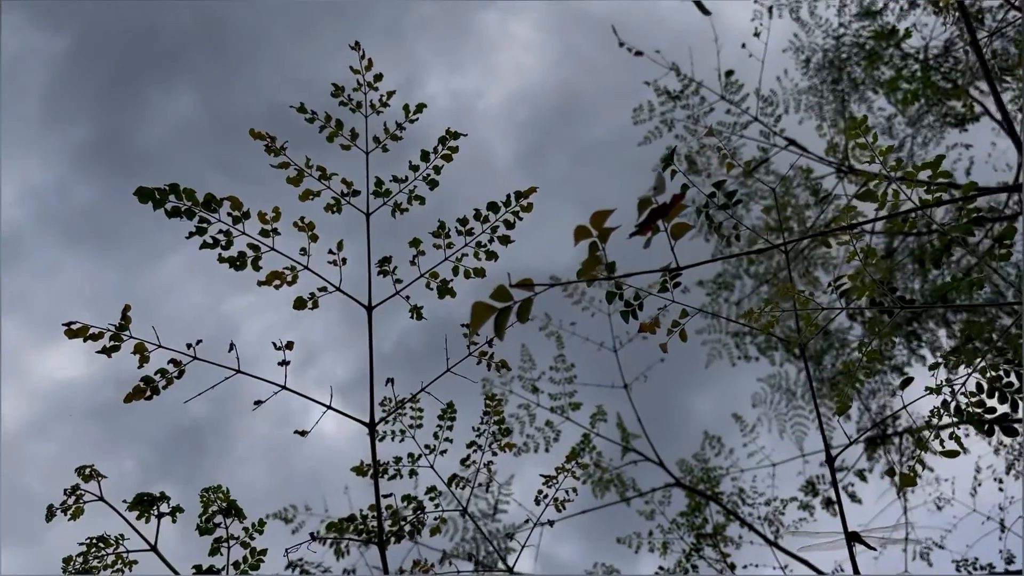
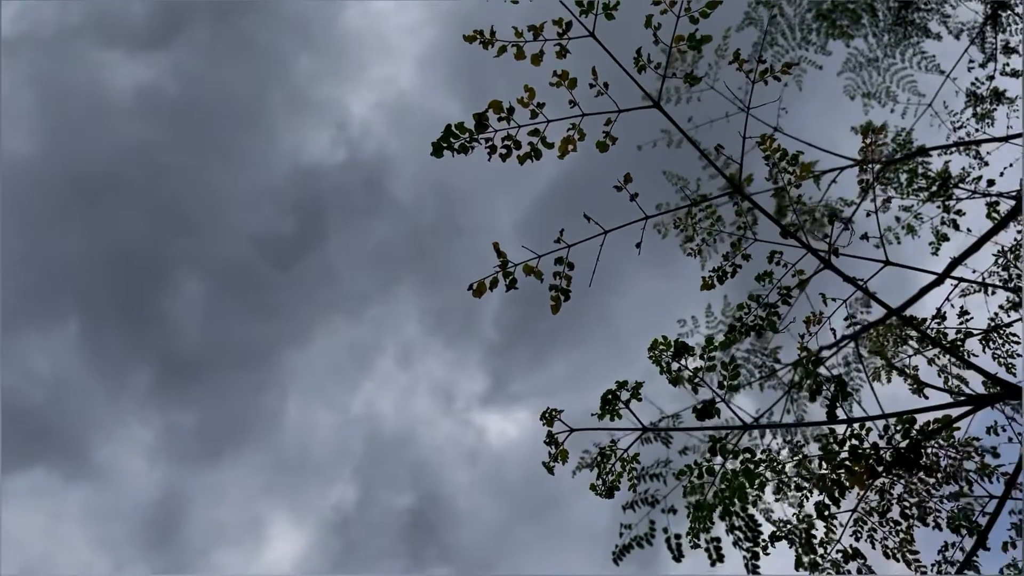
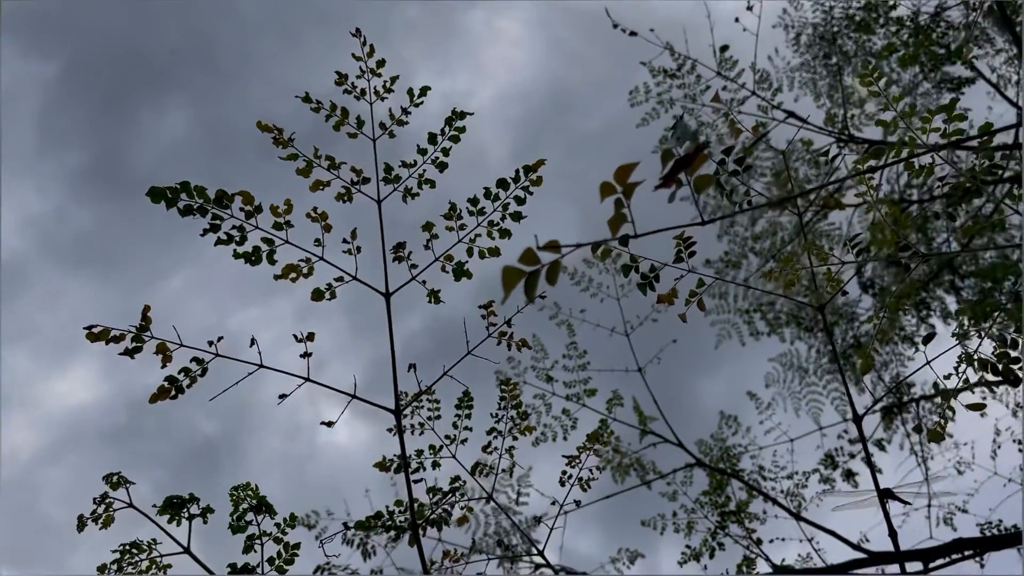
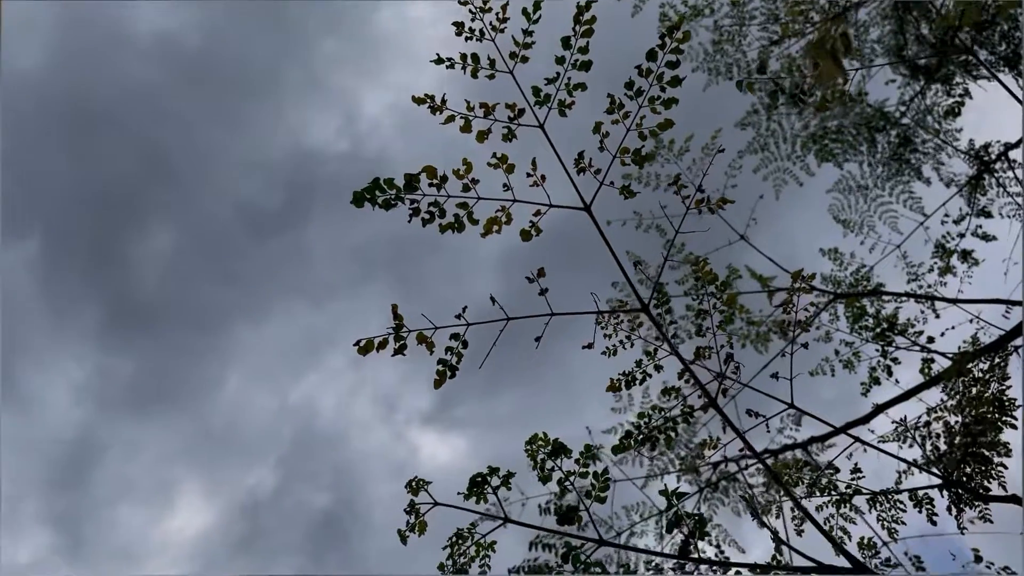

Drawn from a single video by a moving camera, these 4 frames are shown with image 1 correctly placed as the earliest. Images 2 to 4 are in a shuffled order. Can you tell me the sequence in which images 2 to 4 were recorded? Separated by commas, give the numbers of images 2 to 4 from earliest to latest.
3, 4, 2
